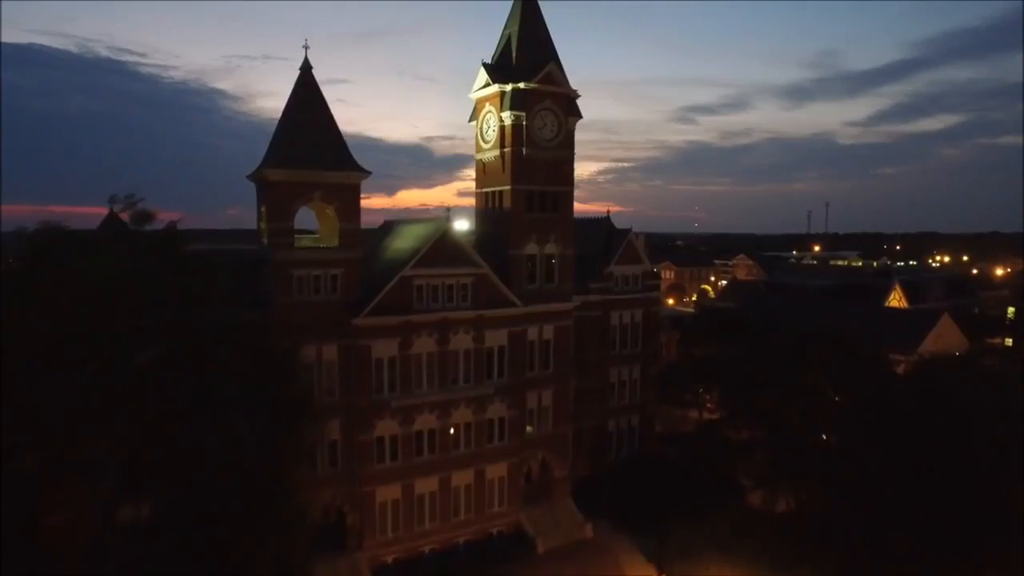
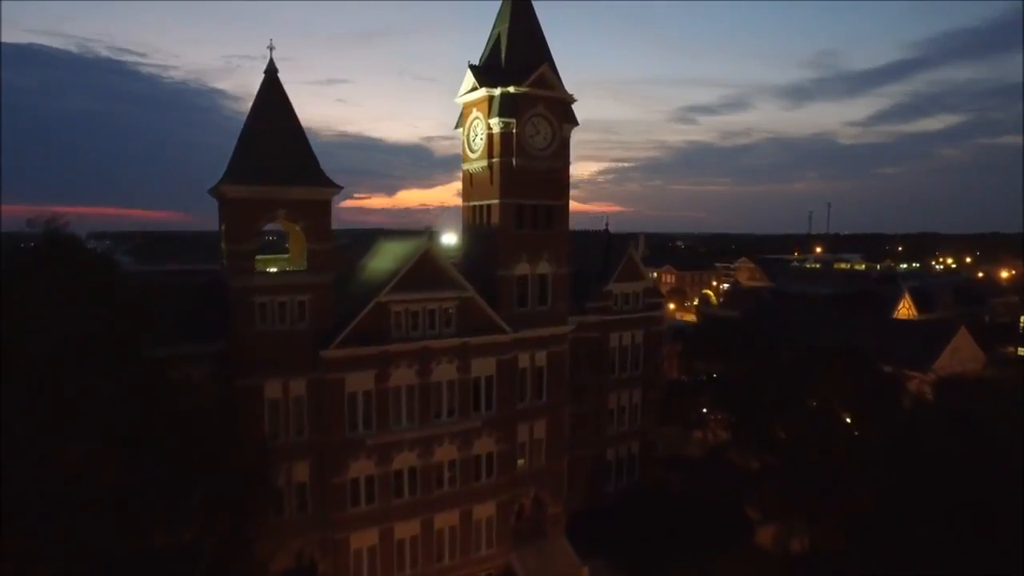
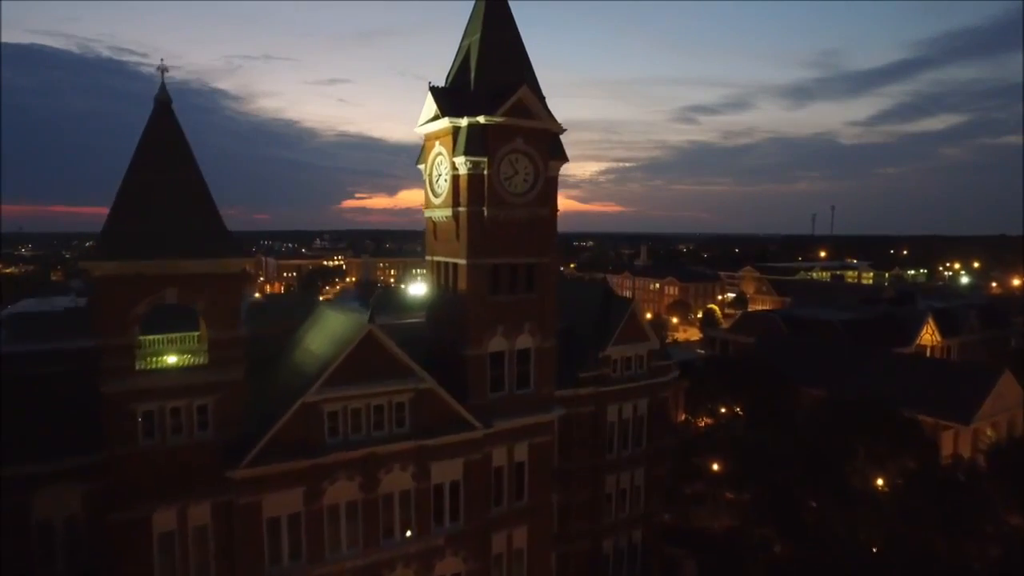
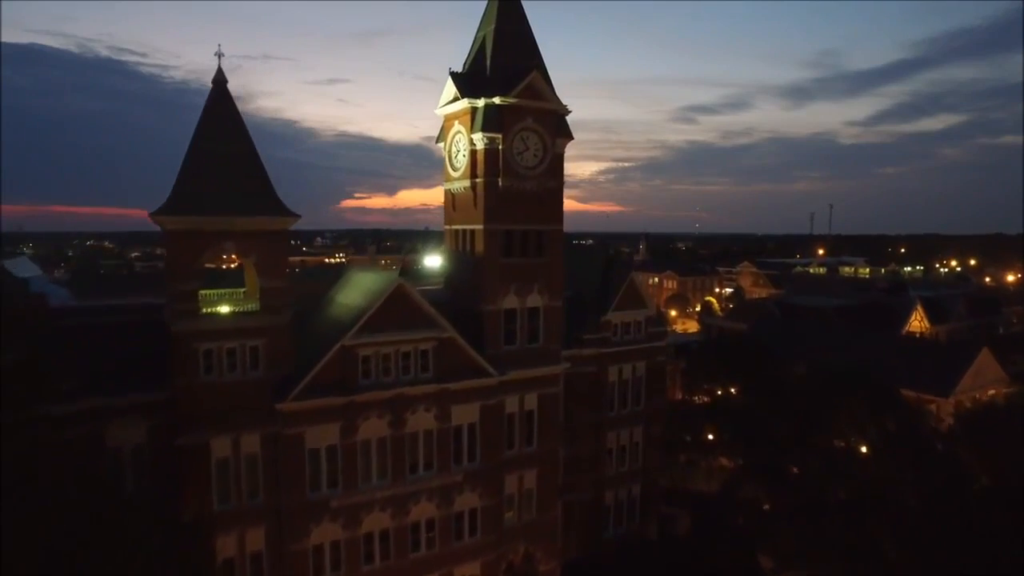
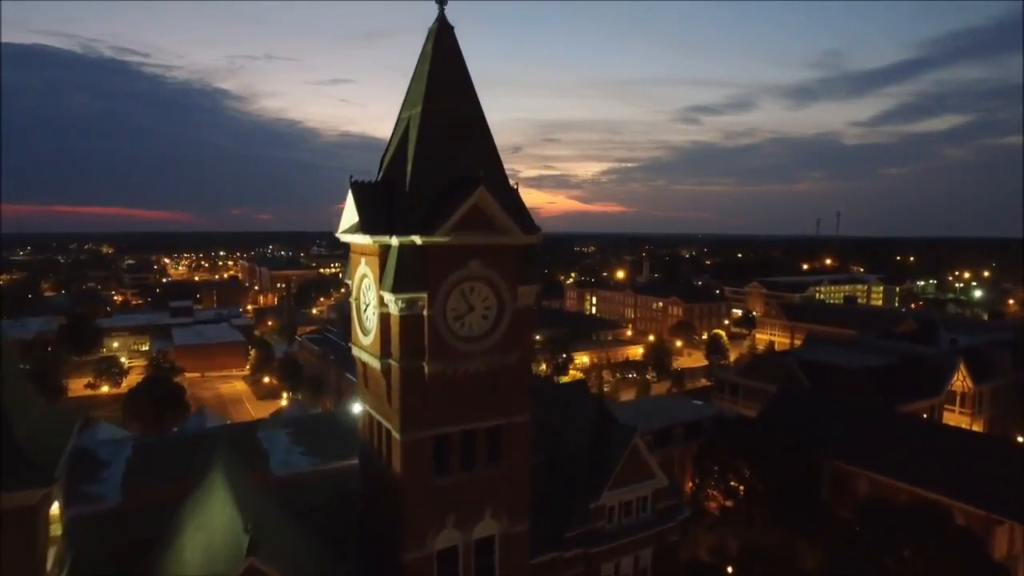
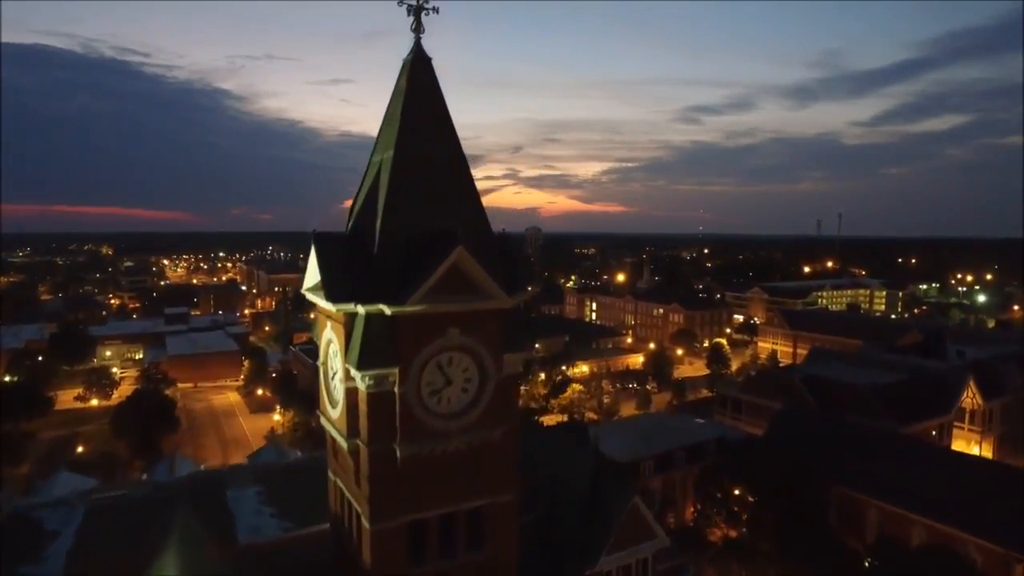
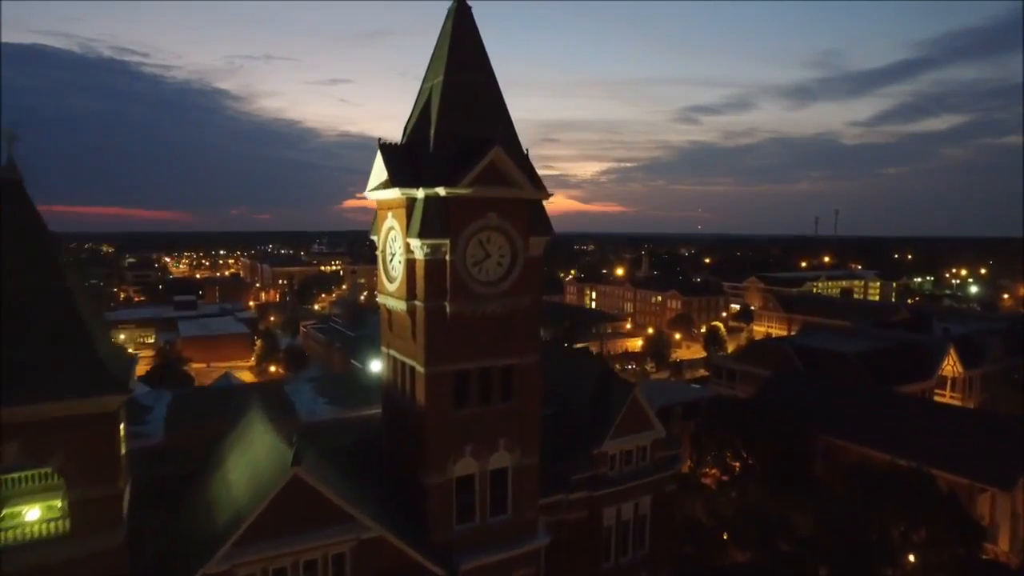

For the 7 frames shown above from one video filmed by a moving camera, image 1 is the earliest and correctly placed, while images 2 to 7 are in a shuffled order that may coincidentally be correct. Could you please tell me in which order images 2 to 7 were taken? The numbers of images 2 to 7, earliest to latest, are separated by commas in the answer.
2, 4, 3, 7, 5, 6
